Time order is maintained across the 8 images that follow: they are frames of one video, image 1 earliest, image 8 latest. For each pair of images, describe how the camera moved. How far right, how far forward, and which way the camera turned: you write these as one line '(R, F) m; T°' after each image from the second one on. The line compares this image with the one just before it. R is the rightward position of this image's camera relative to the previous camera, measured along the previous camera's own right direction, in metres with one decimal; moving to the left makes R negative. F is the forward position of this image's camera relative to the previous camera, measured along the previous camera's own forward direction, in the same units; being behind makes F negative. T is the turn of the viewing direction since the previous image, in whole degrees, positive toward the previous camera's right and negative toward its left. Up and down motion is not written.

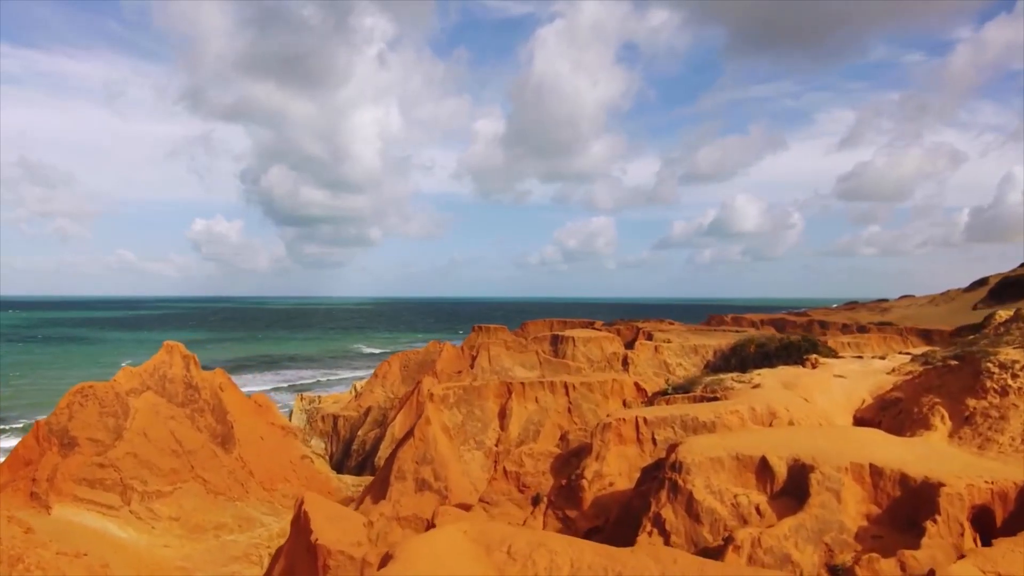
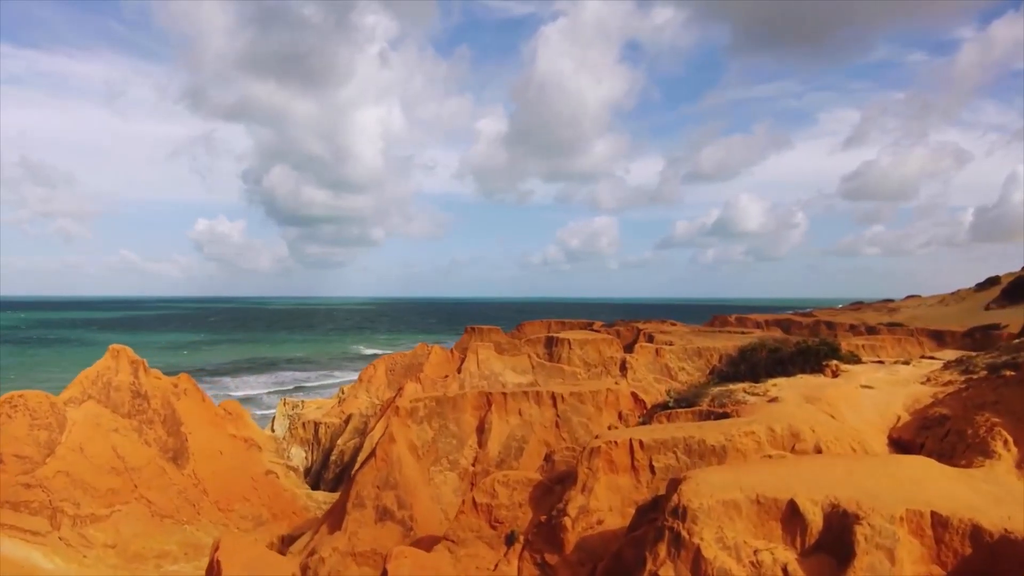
(+0.5, +1.9) m; 0°
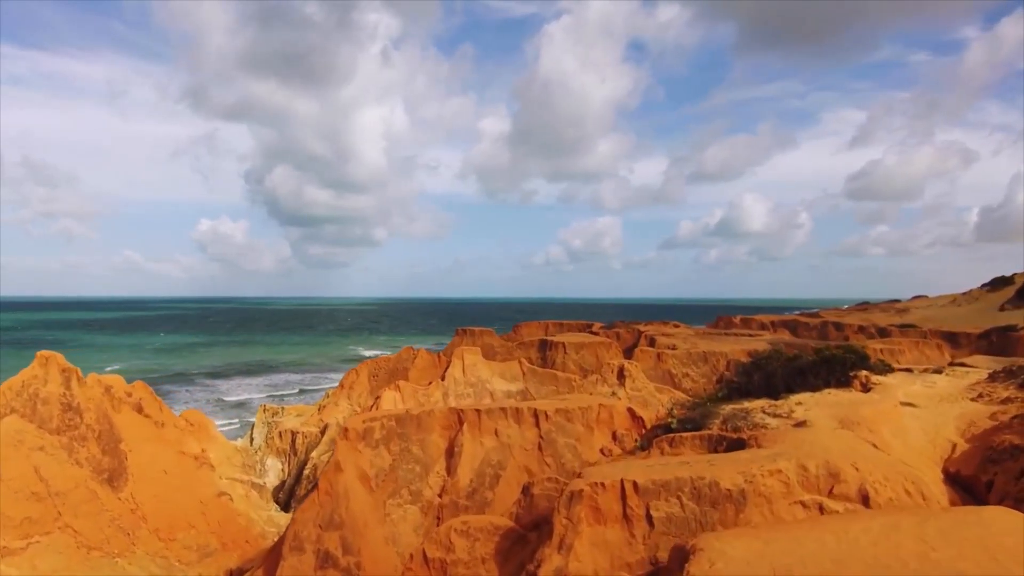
(+0.5, +2.1) m; 0°
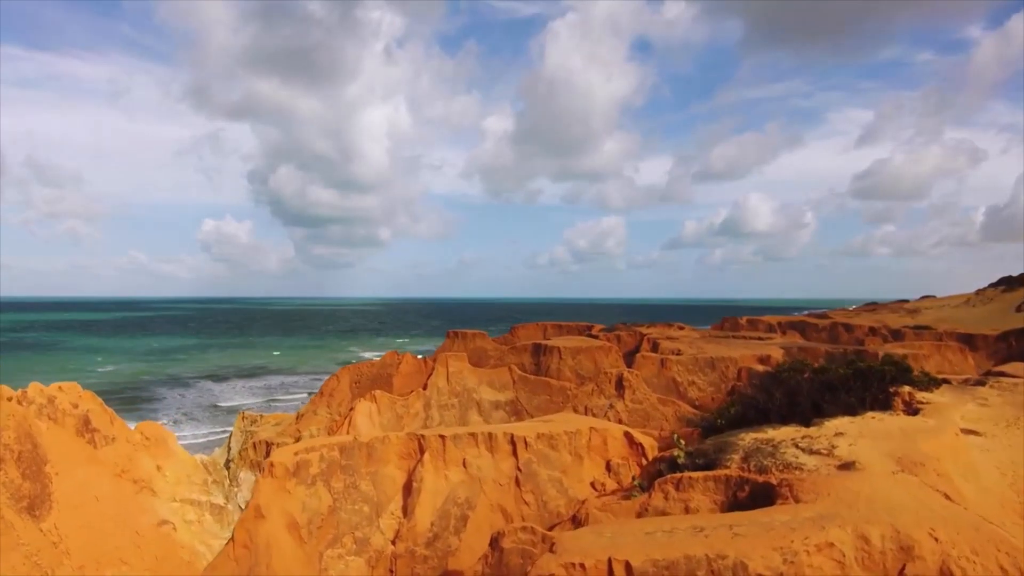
(+0.5, +2.1) m; 0°
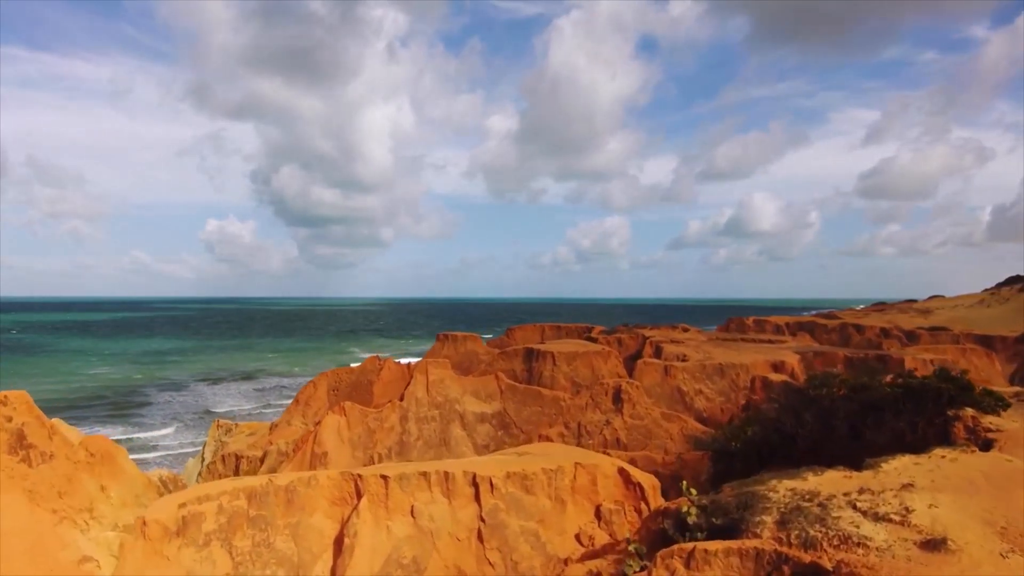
(+0.5, +2.1) m; 0°
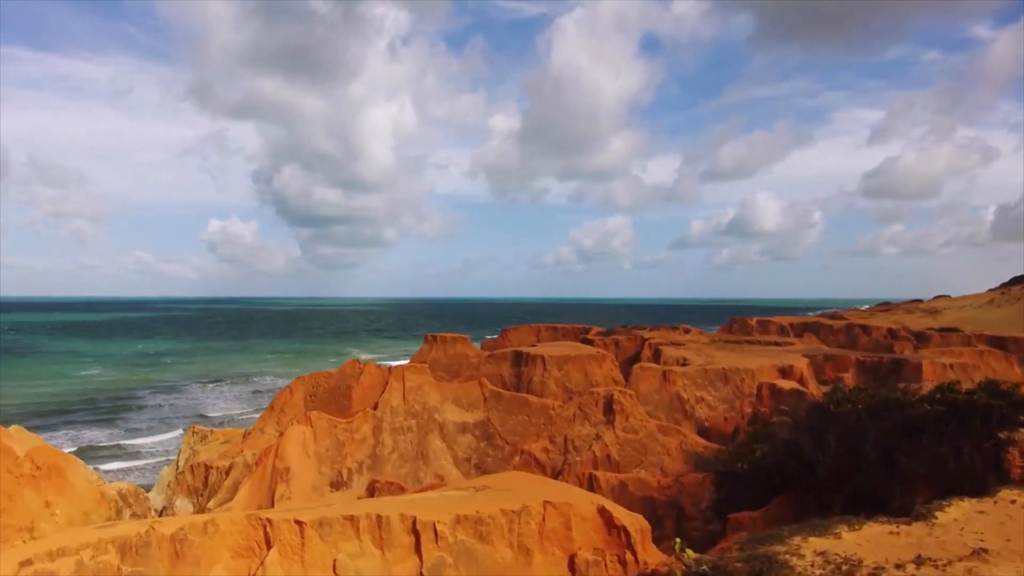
(+0.5, +1.6) m; 0°
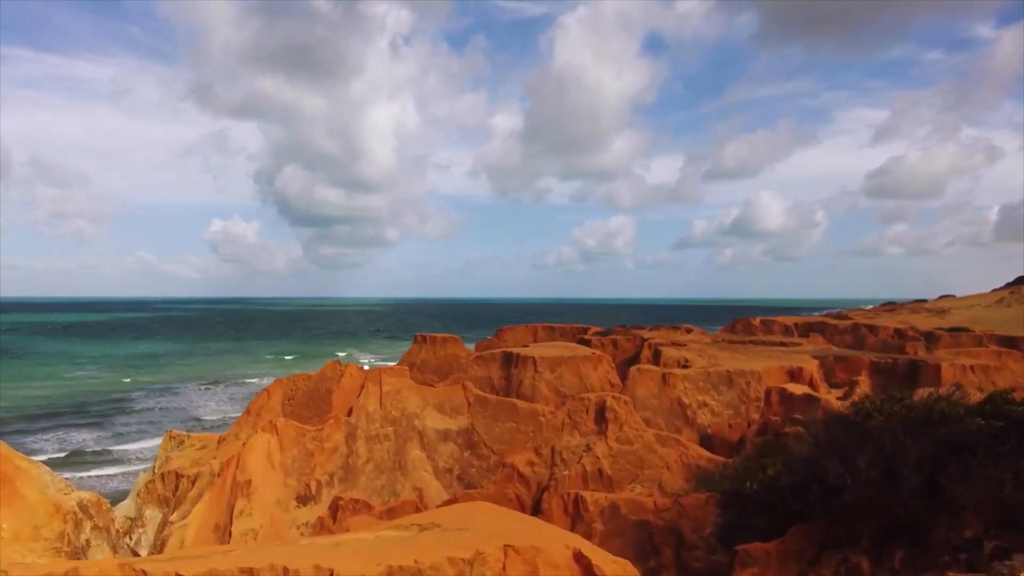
(+0.4, +1.4) m; 0°
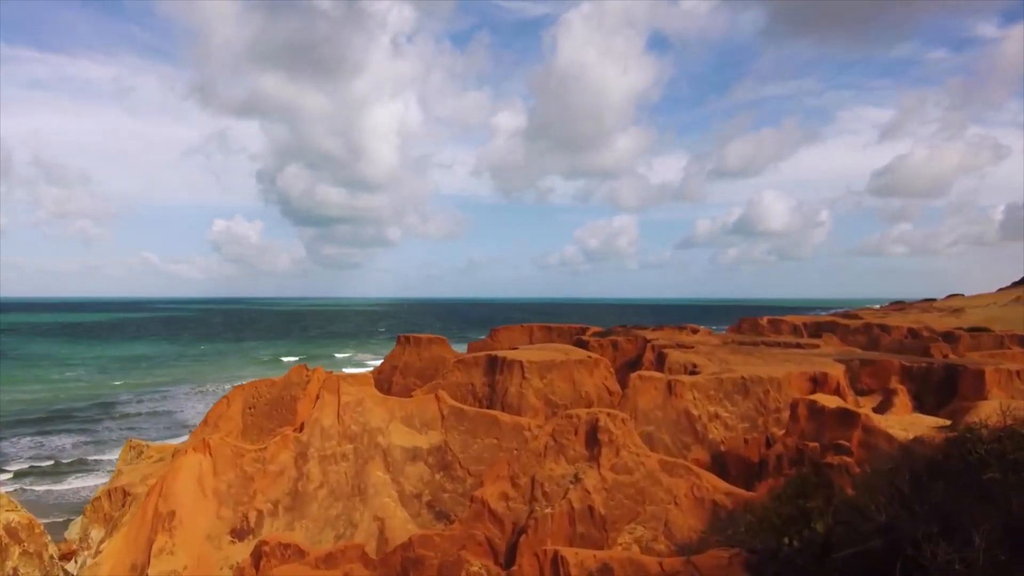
(+0.5, +2.3) m; 0°
